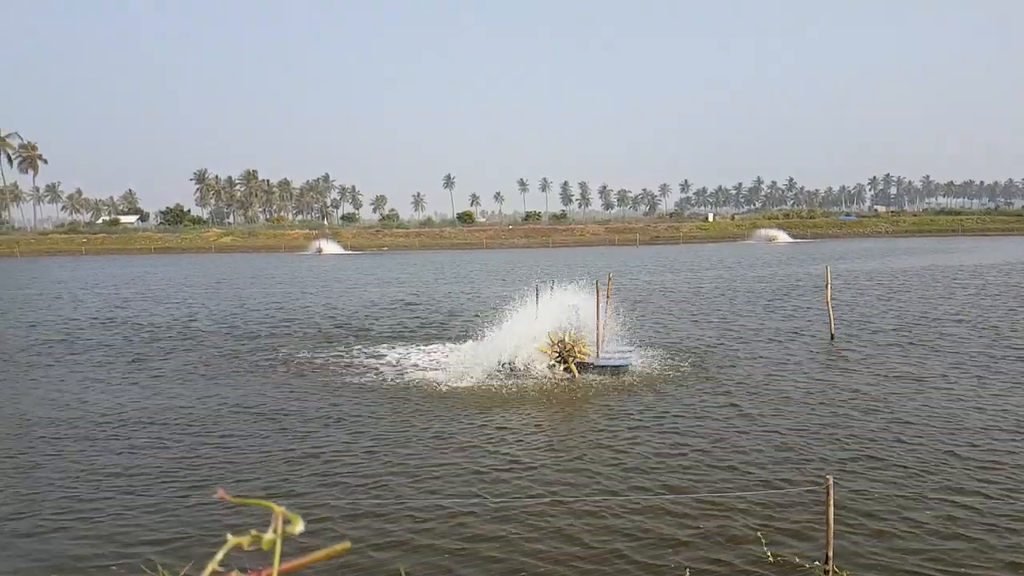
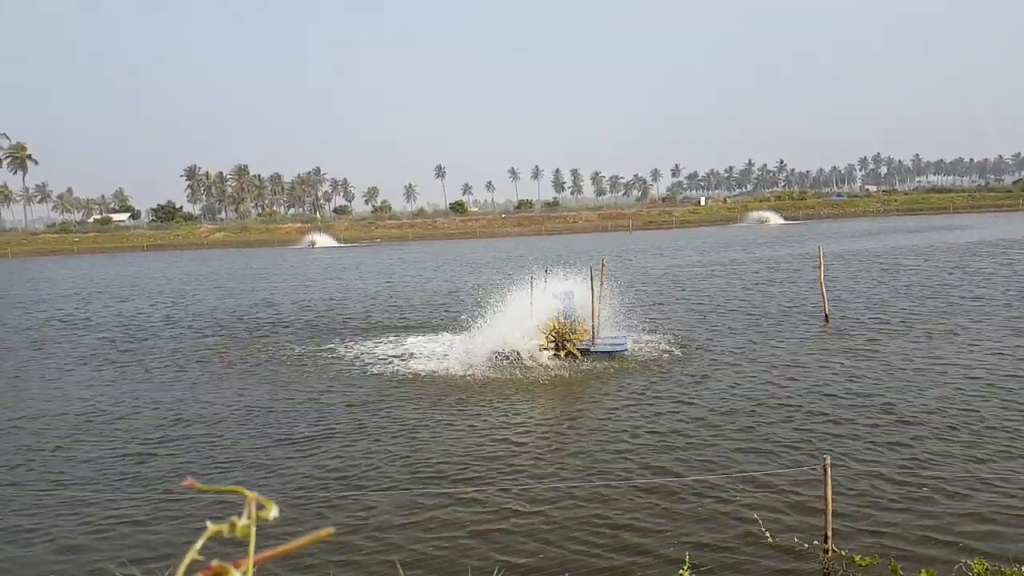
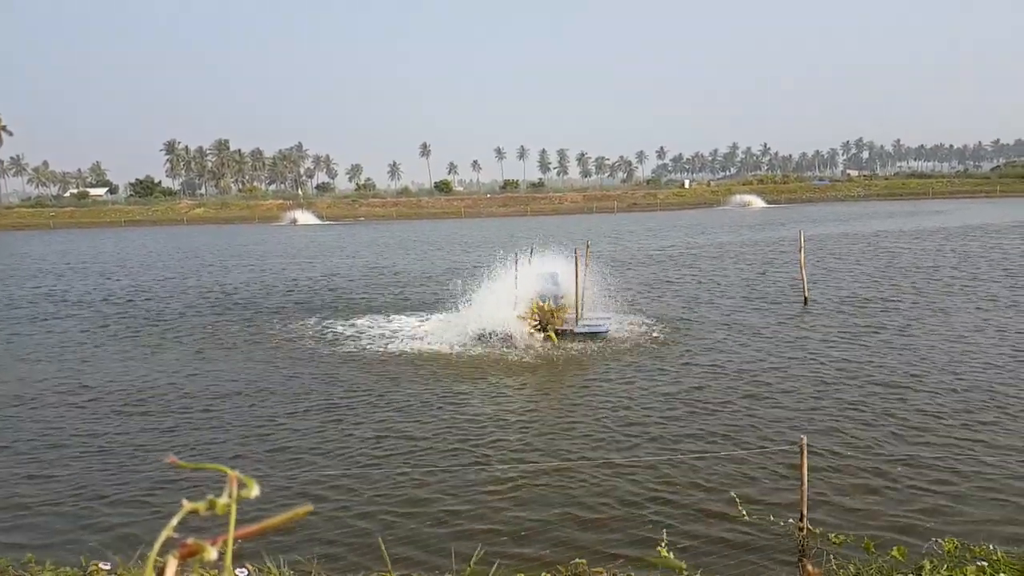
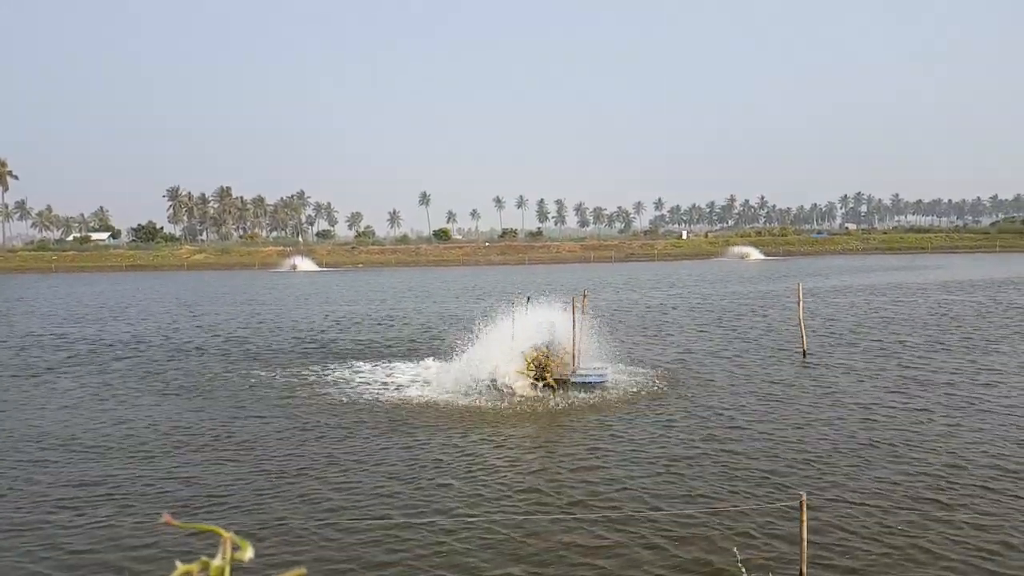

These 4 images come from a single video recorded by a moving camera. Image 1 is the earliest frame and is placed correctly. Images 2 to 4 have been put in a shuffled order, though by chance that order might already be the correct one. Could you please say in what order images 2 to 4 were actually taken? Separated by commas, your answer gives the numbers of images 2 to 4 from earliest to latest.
4, 3, 2
